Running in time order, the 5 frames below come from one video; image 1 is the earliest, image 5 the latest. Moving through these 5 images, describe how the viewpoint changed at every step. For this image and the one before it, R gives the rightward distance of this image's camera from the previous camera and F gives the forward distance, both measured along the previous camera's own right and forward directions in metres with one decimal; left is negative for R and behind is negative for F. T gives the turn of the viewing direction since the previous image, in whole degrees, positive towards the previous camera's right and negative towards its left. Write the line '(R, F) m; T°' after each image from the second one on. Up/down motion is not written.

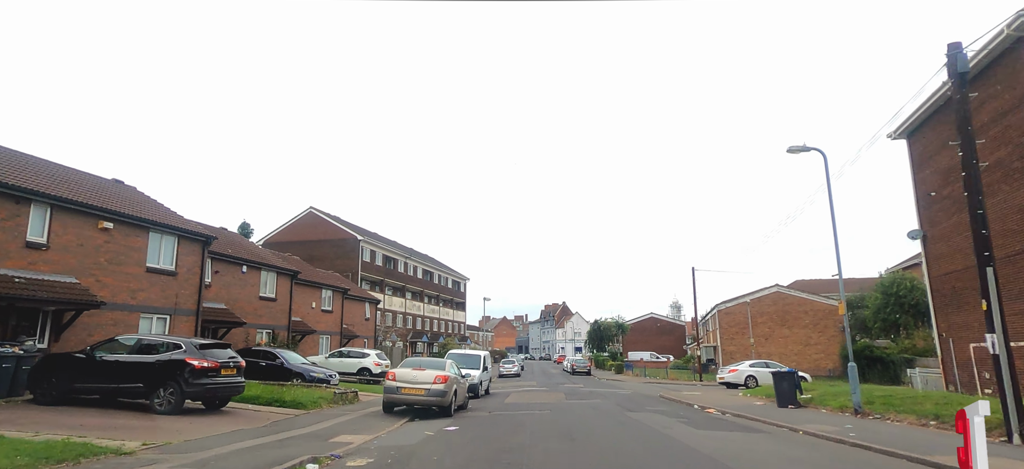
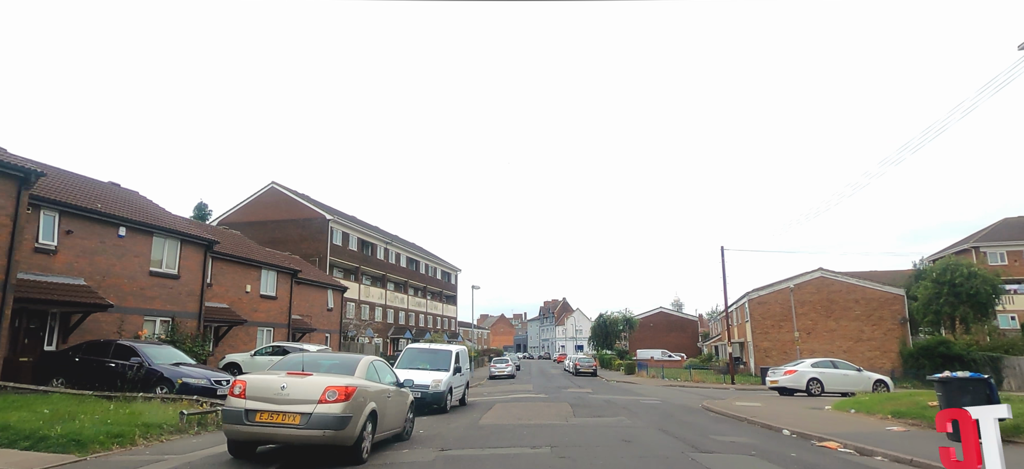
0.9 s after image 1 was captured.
(+0.4, +6.8) m; 0°
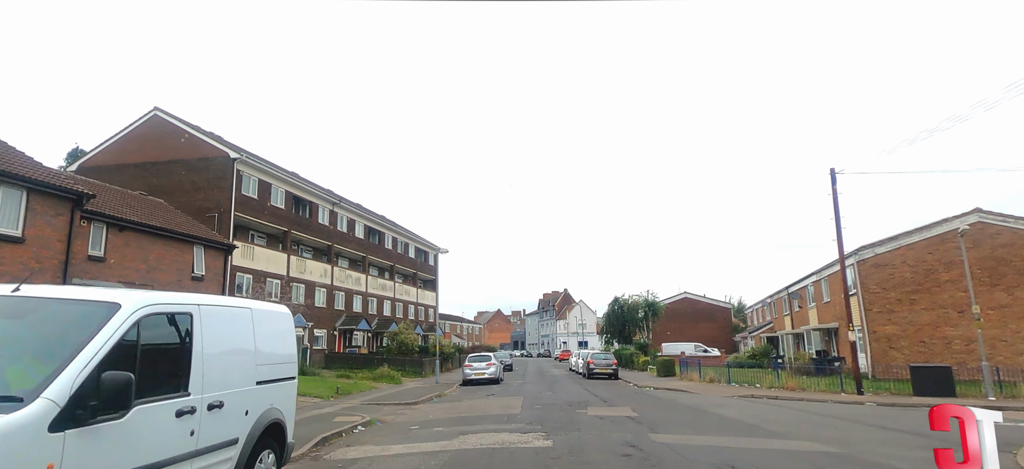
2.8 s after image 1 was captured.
(+0.7, +12.9) m; 0°
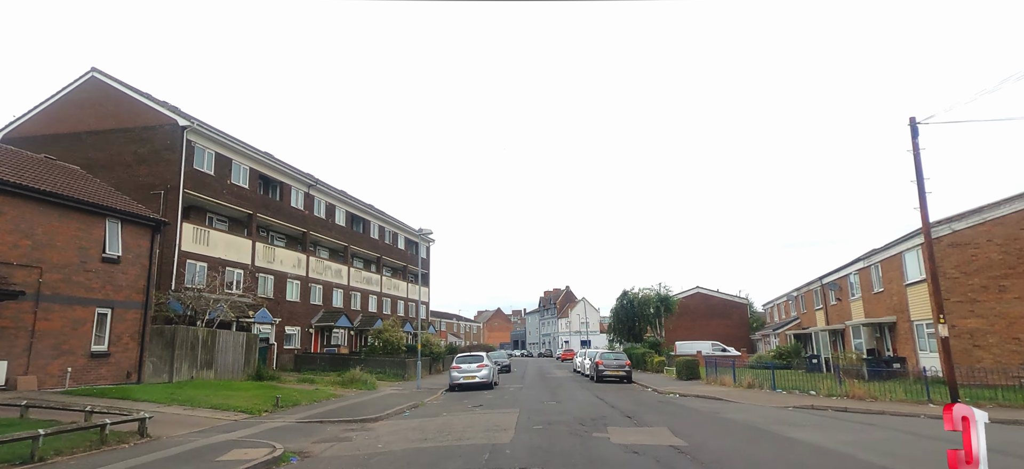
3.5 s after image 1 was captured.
(+0.2, +4.4) m; 0°
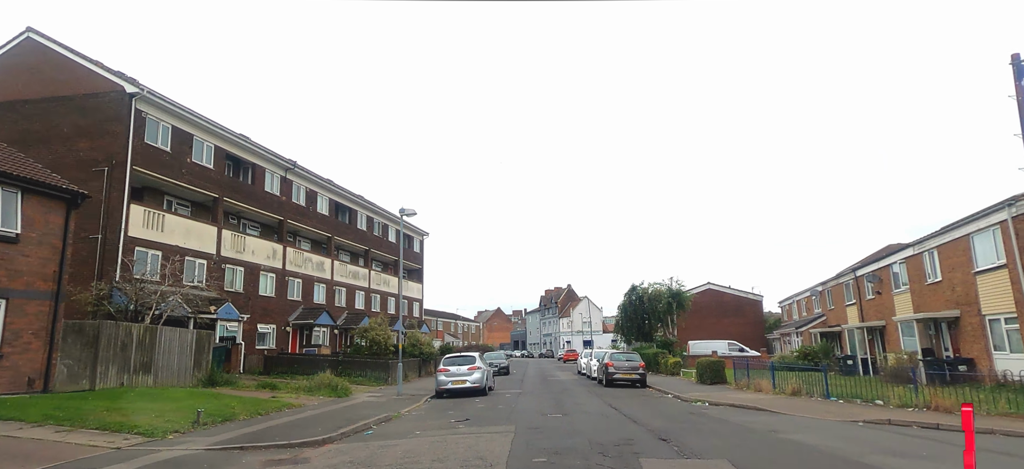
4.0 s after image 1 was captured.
(+0.1, +3.4) m; 0°
